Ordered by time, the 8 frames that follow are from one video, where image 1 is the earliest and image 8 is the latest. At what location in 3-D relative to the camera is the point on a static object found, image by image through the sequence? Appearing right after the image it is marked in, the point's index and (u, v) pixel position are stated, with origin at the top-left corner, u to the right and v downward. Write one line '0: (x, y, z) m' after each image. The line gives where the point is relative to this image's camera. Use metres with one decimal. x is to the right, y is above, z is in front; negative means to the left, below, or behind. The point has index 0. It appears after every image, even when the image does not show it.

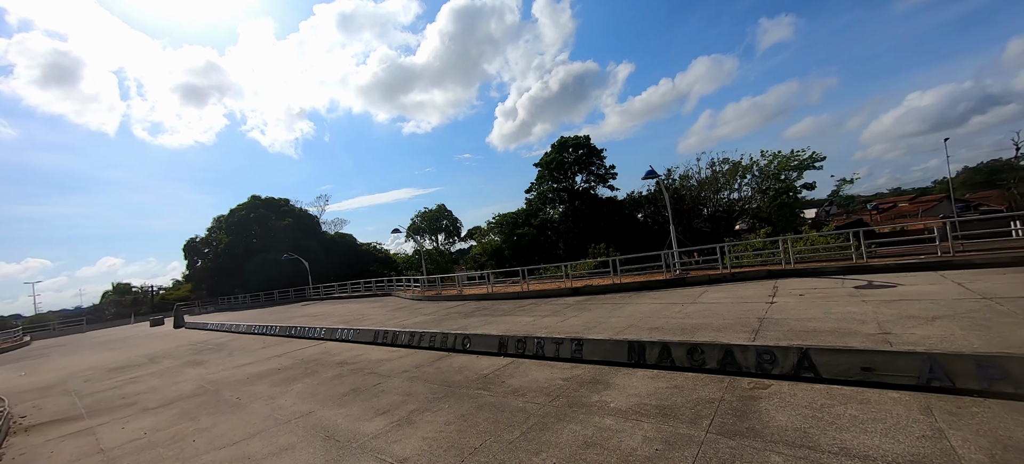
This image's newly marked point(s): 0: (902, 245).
0: (+13.4, -0.4, +13.3) m
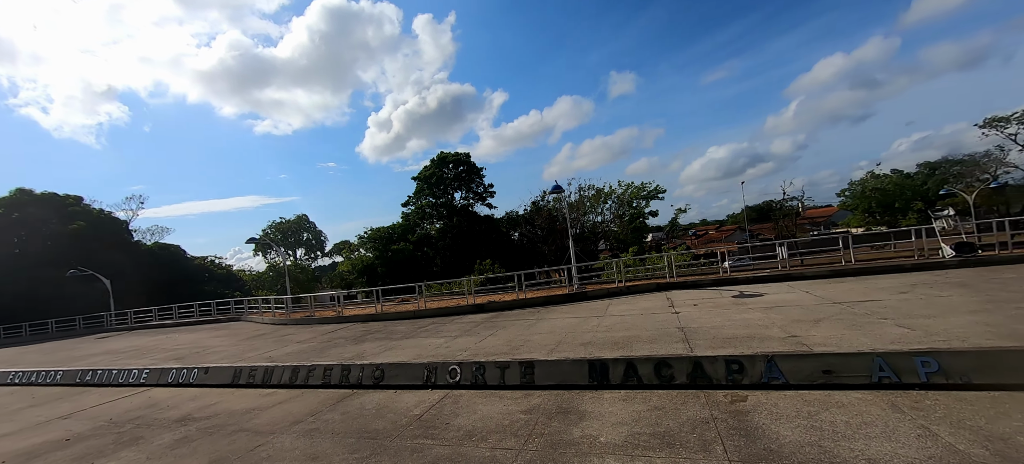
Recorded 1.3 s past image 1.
0: (+9.9, -1.1, +15.9) m
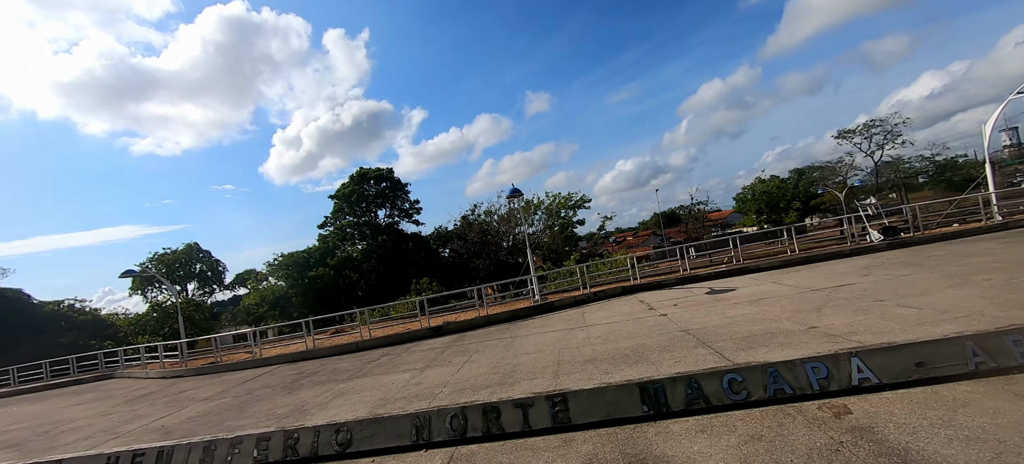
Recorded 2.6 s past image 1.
0: (+8.1, -1.0, +16.2) m
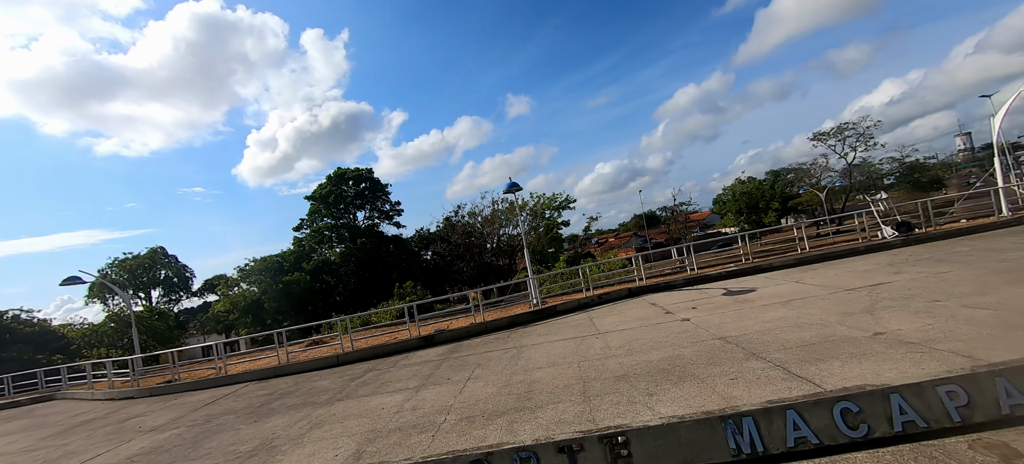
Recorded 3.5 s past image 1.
0: (+7.9, -0.9, +15.4) m
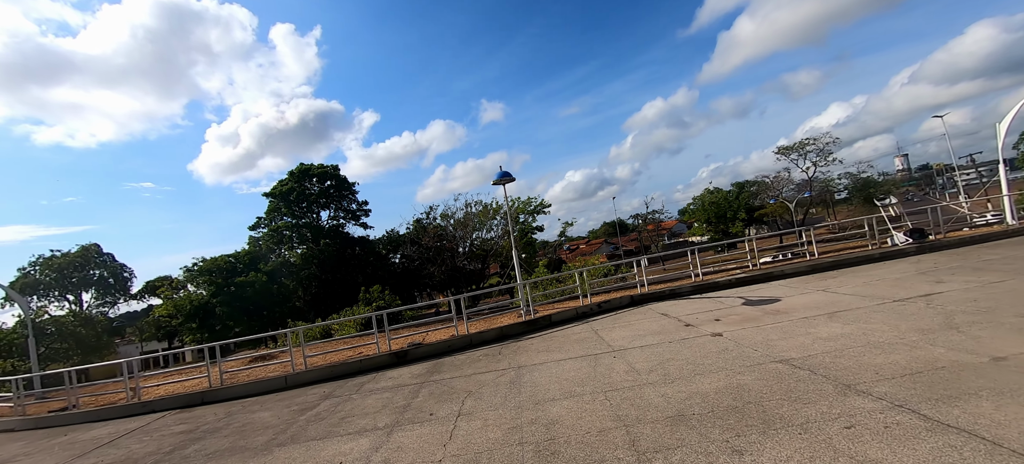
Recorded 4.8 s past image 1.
0: (+7.3, -1.0, +14.3) m
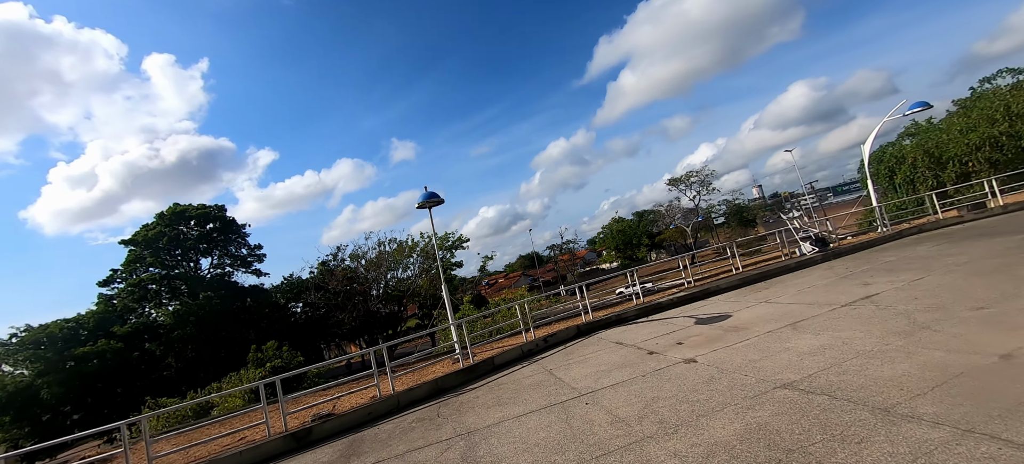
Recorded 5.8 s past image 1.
0: (+4.9, -1.7, +14.1) m
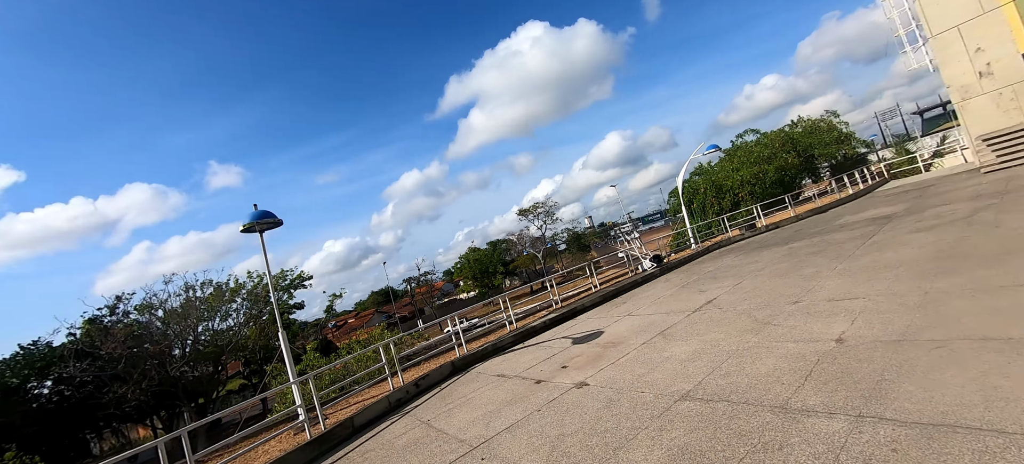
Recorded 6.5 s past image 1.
0: (+0.3, -2.6, +14.0) m
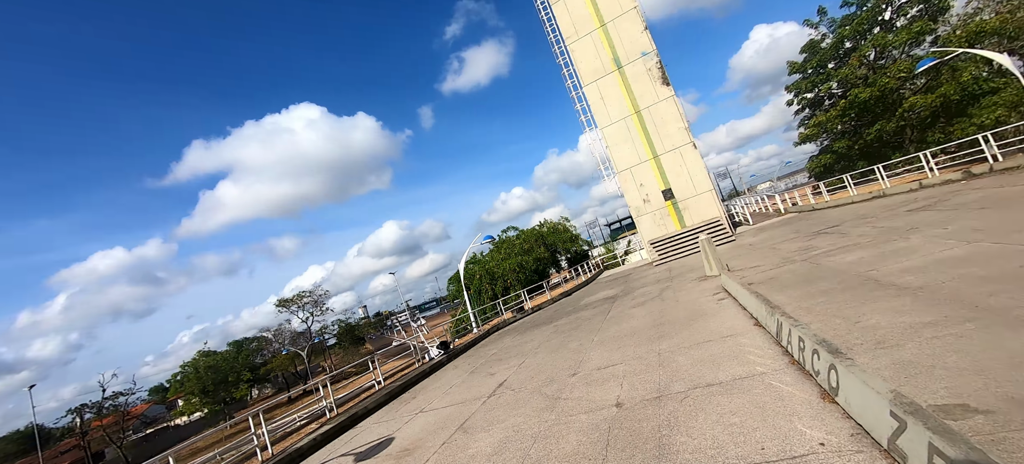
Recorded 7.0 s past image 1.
0: (-6.2, -5.1, +11.0) m
